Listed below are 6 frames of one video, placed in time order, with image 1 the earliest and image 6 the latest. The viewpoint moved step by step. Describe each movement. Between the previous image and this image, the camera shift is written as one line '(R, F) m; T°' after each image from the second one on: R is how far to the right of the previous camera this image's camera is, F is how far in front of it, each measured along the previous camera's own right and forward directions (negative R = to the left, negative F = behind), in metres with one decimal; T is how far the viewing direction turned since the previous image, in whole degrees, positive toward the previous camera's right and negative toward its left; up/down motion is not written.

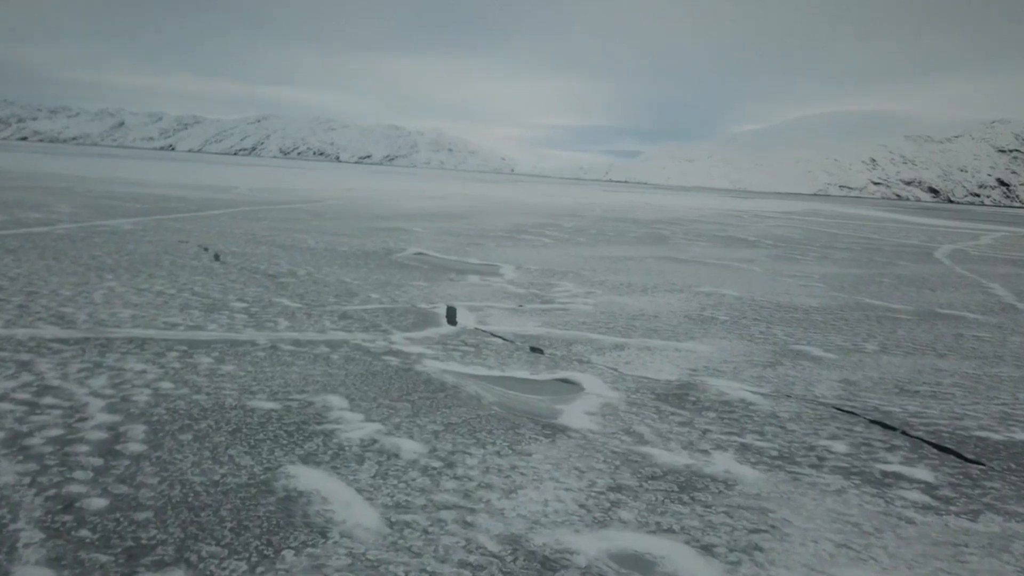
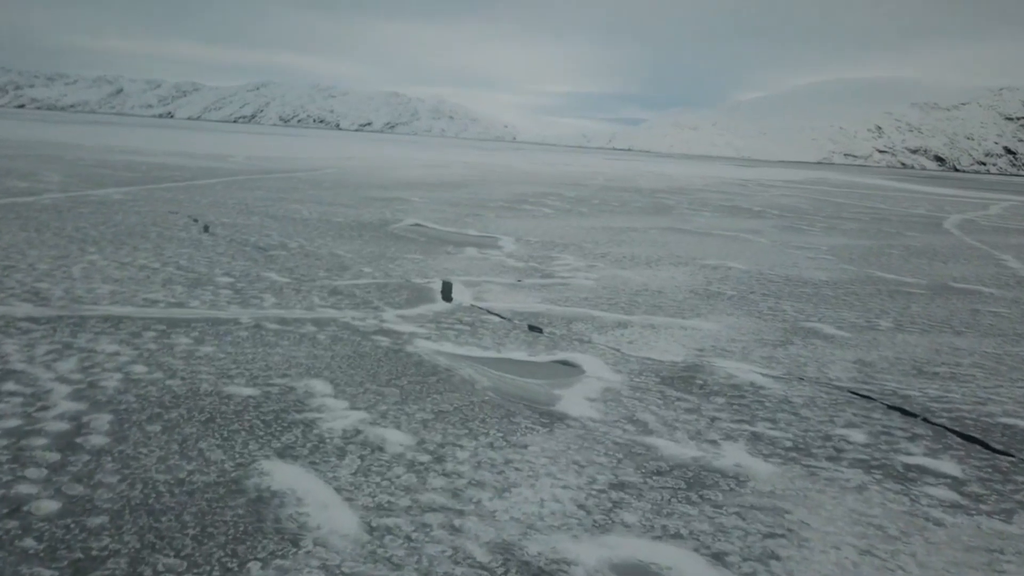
(0.0, +0.2) m; 0°
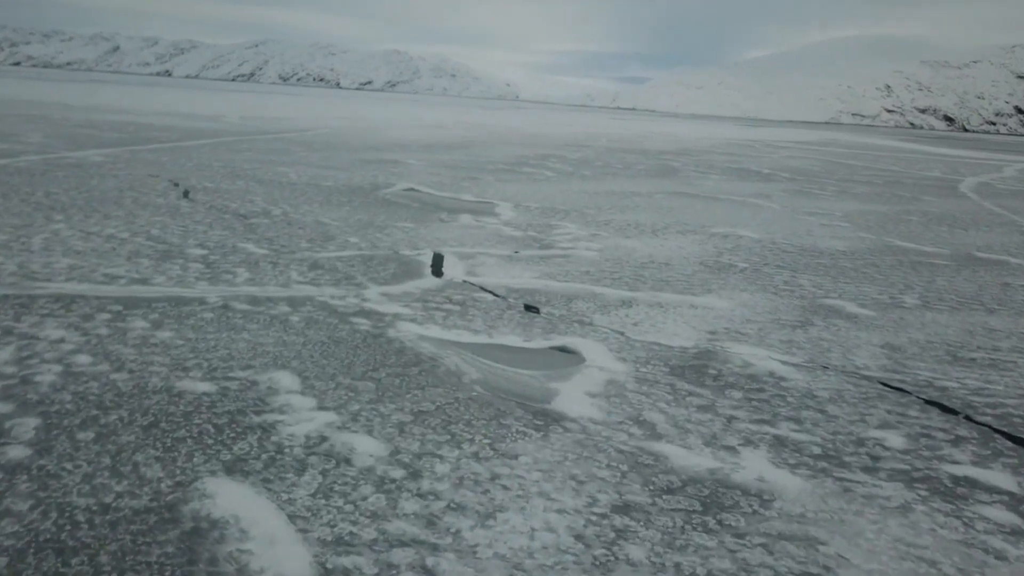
(0.0, +0.4) m; 0°
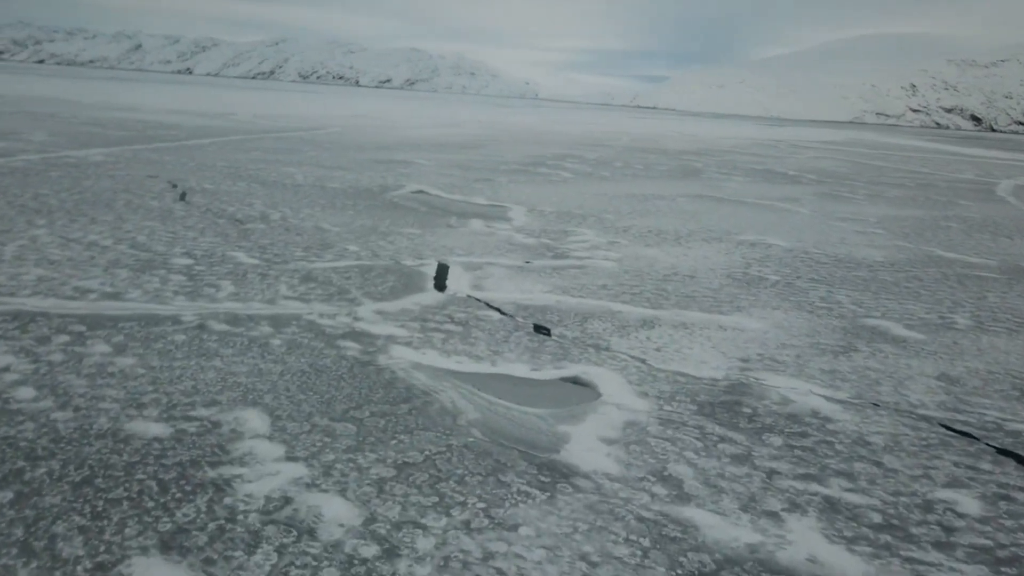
(0.0, +0.4) m; -1°
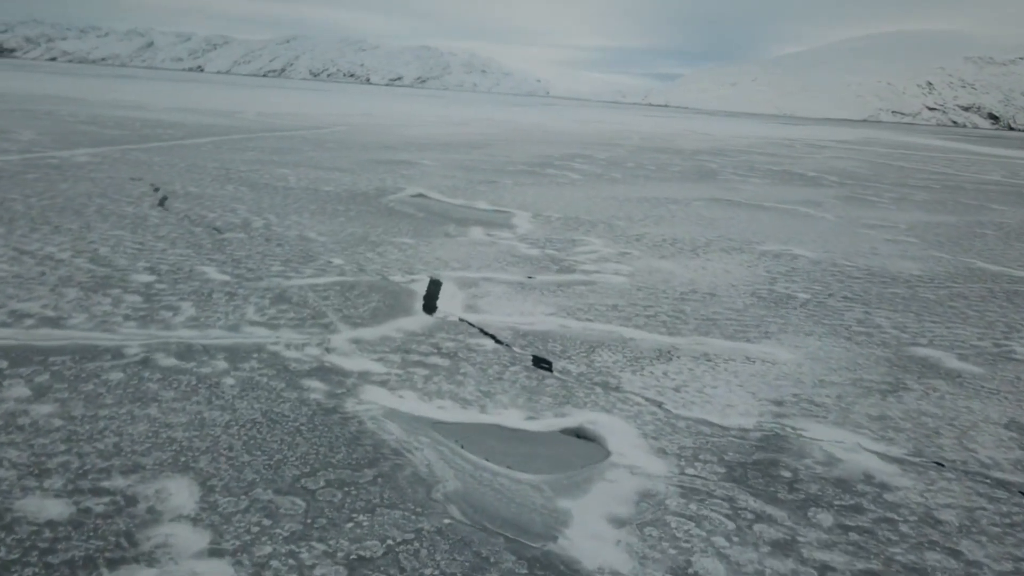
(+0.1, +0.5) m; -1°
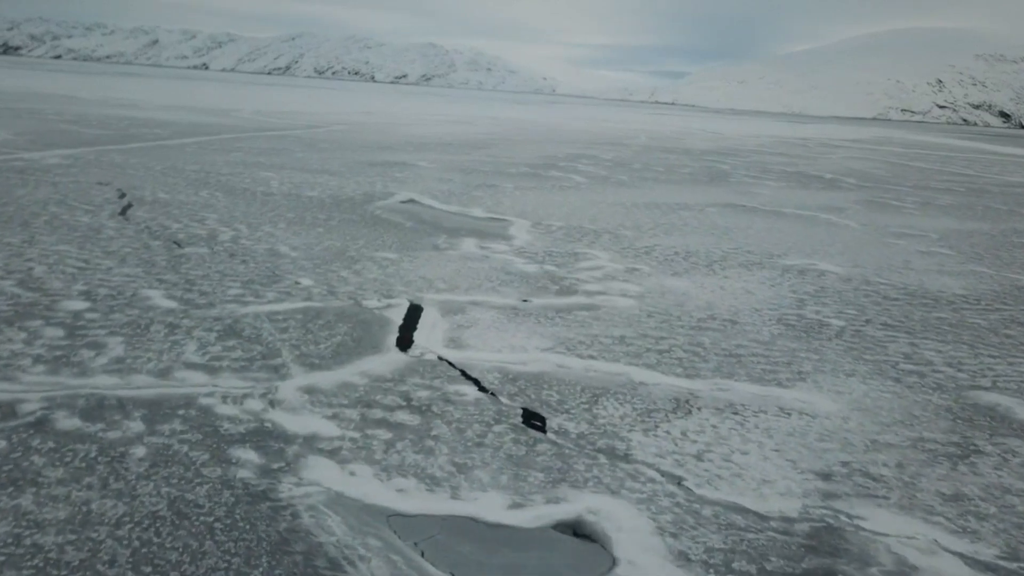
(+0.1, +0.5) m; 0°
